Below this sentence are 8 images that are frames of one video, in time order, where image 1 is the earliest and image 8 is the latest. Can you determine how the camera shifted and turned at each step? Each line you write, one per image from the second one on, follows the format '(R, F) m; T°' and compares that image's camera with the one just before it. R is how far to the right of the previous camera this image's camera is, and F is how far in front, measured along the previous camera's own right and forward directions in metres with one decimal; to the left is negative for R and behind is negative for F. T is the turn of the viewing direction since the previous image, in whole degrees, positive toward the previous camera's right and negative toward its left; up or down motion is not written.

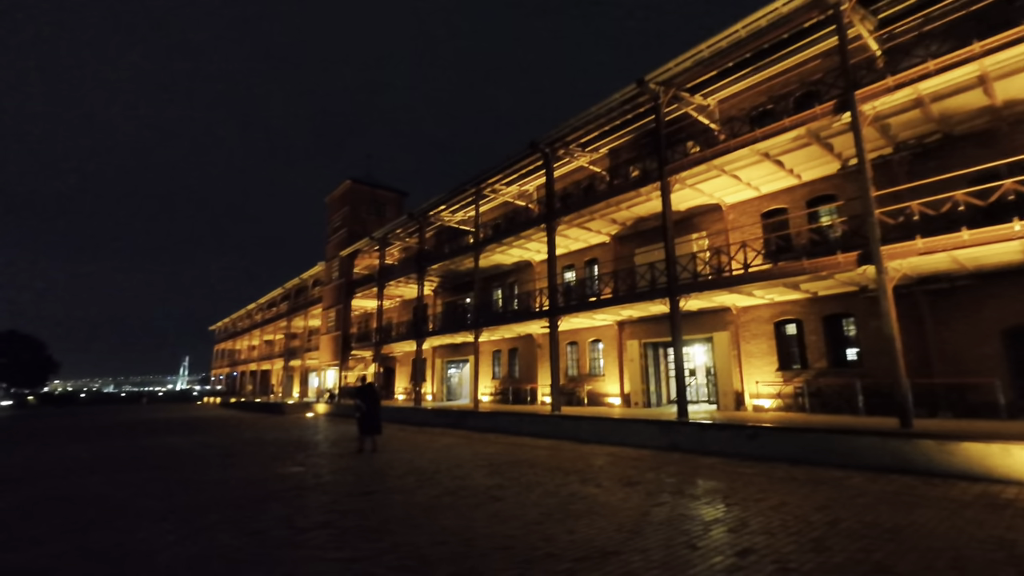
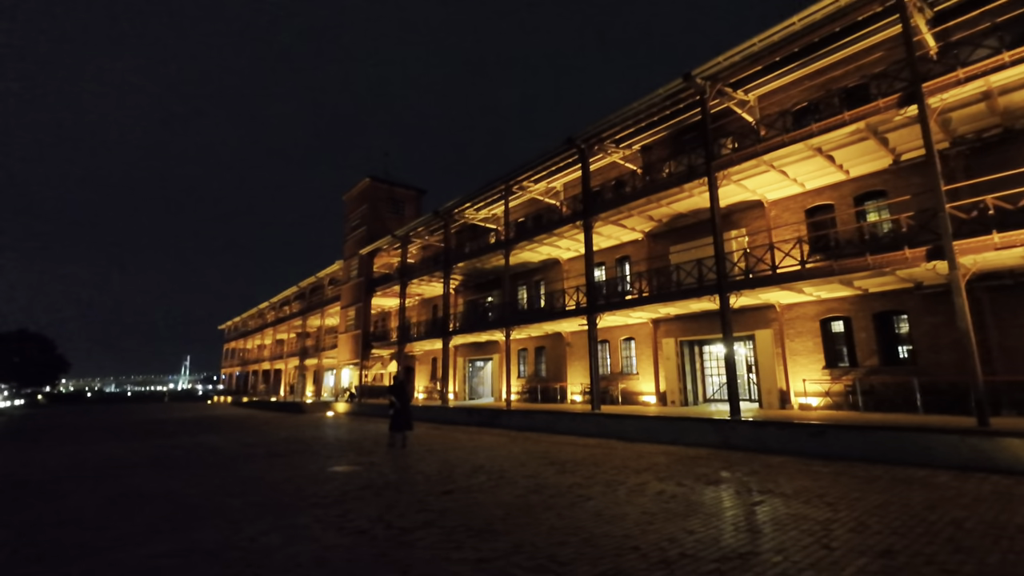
(-1.2, +0.1) m; 0°
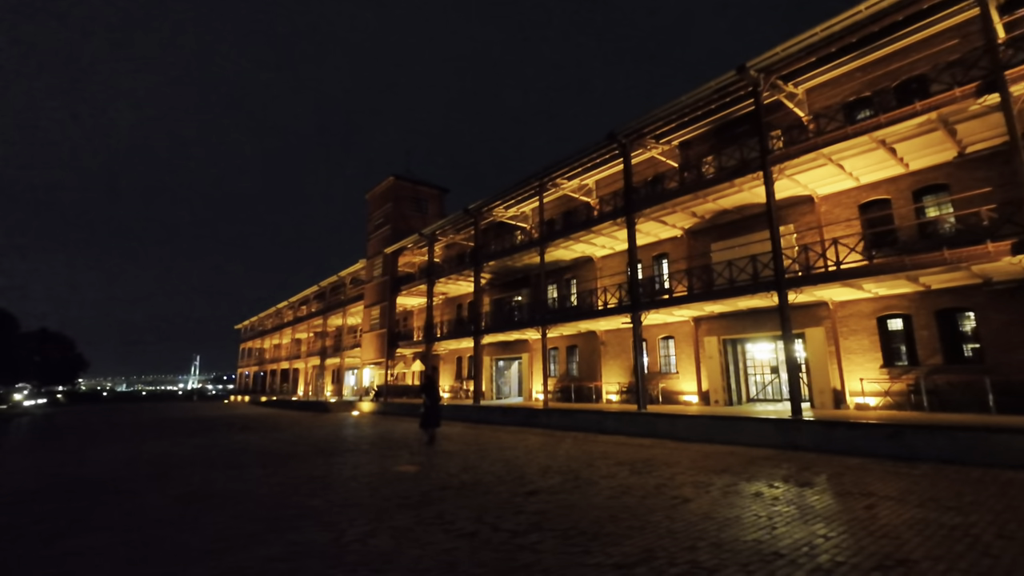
(-1.1, +0.2) m; -1°
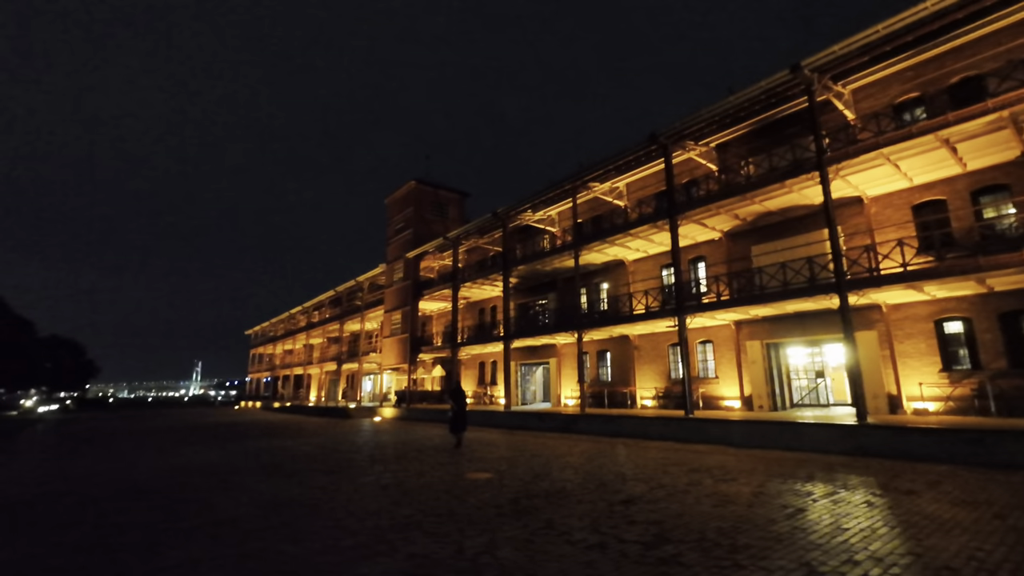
(-1.3, +0.2) m; 0°
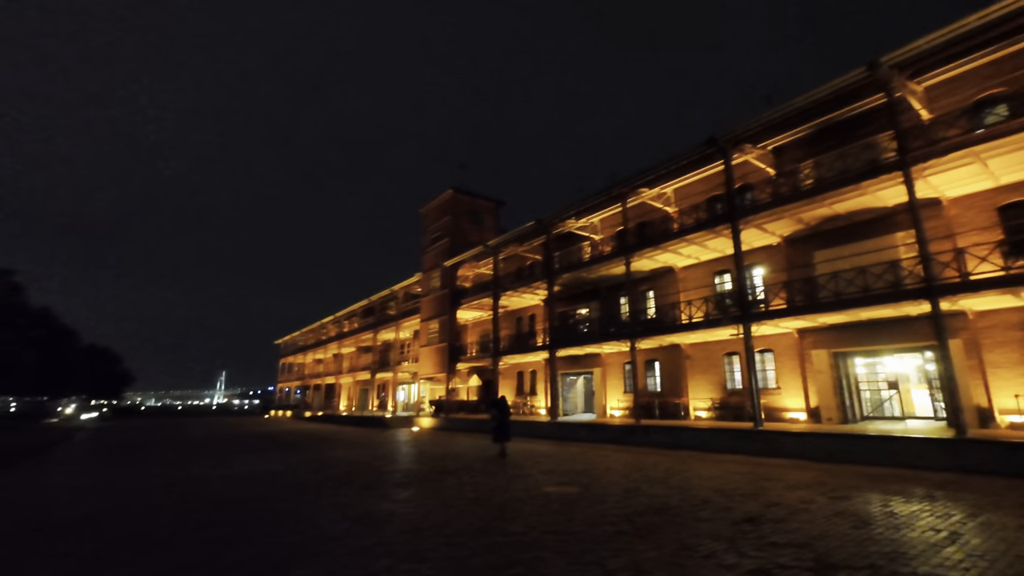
(-1.2, +0.3) m; -2°
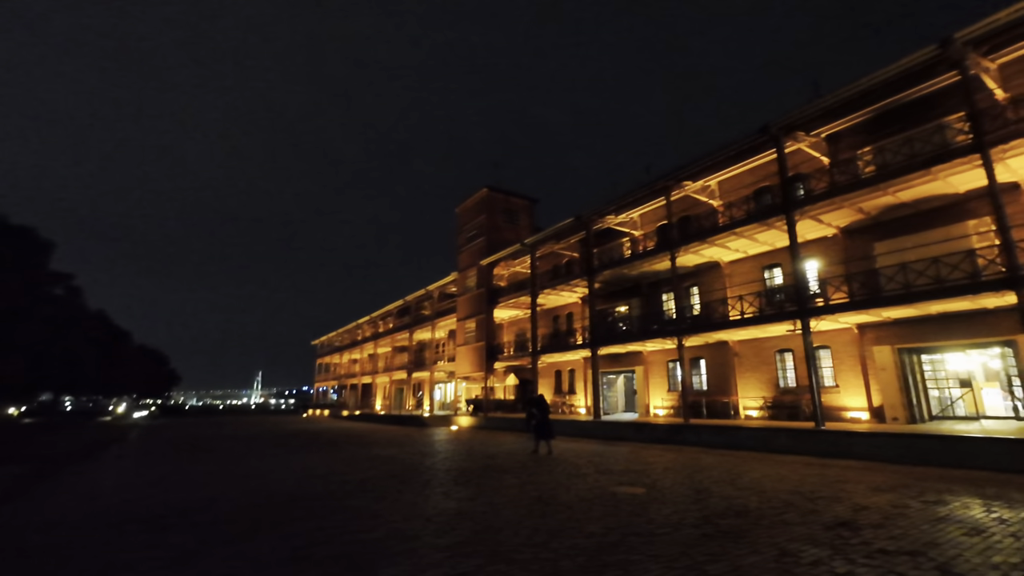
(-0.6, +0.2) m; -3°
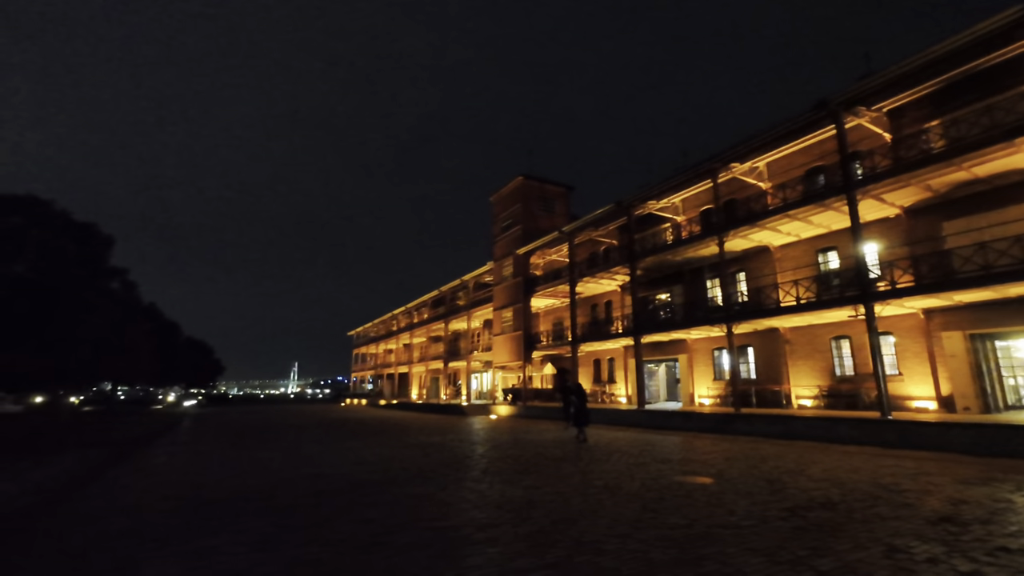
(-0.5, +0.1) m; -3°
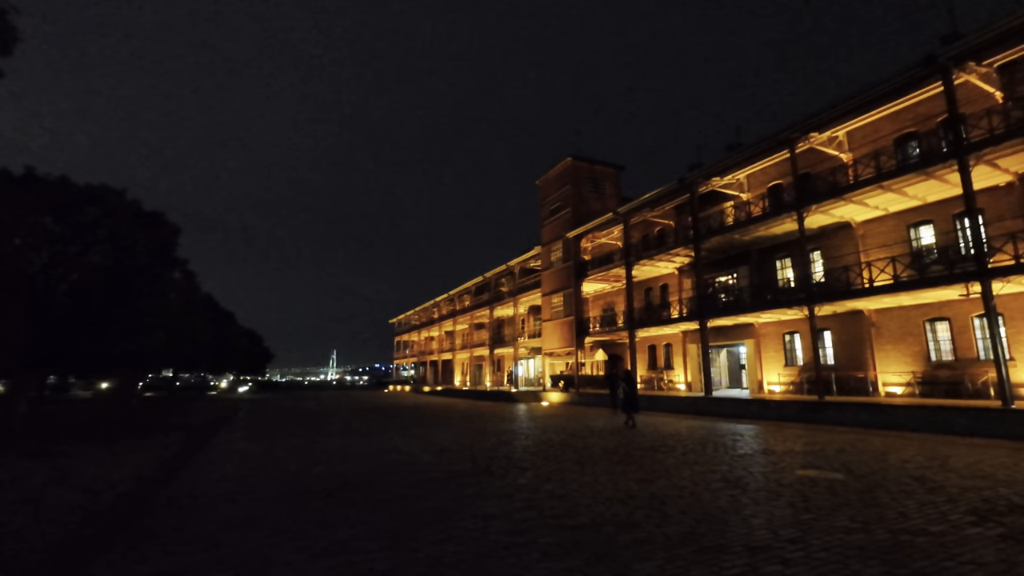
(-1.1, +0.6) m; -4°
